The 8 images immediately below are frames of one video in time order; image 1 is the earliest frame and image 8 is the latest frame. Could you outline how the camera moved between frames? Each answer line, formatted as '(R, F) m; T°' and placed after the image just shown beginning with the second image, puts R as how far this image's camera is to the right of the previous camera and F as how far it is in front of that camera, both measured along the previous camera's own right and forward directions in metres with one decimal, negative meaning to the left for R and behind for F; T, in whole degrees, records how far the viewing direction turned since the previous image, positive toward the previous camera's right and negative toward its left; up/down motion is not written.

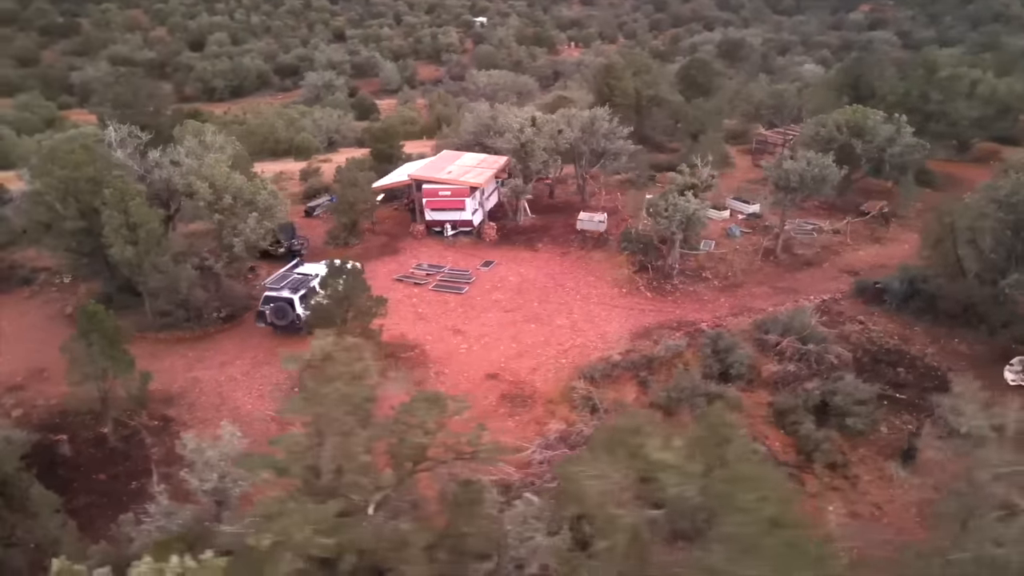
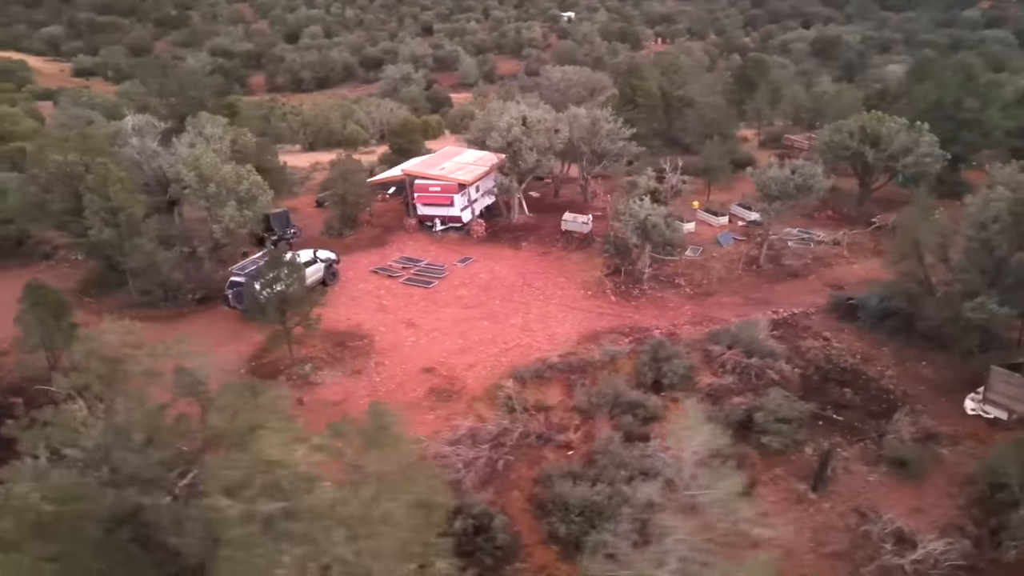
(+2.9, 0.0) m; -7°
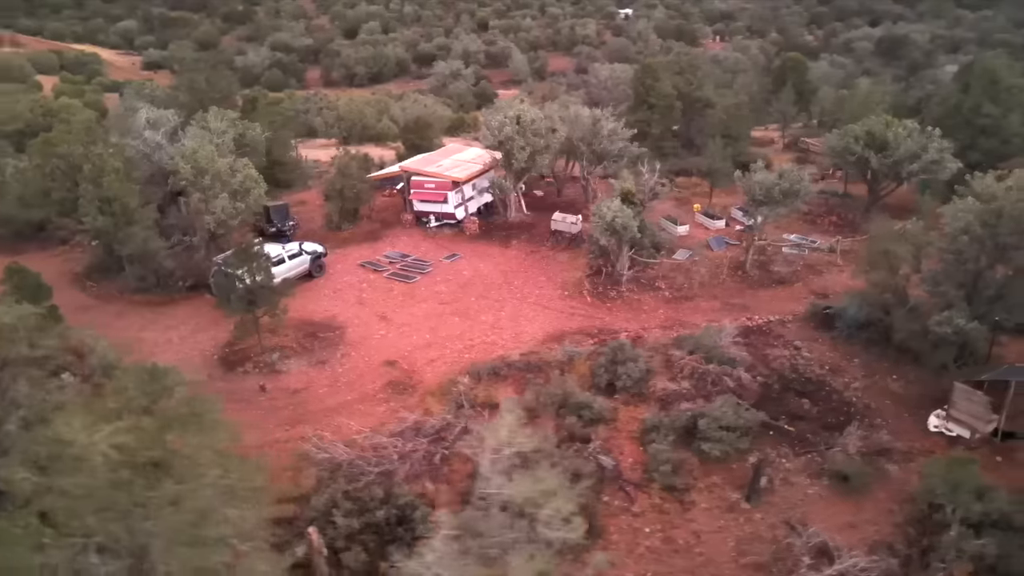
(+1.9, -0.1) m; -4°
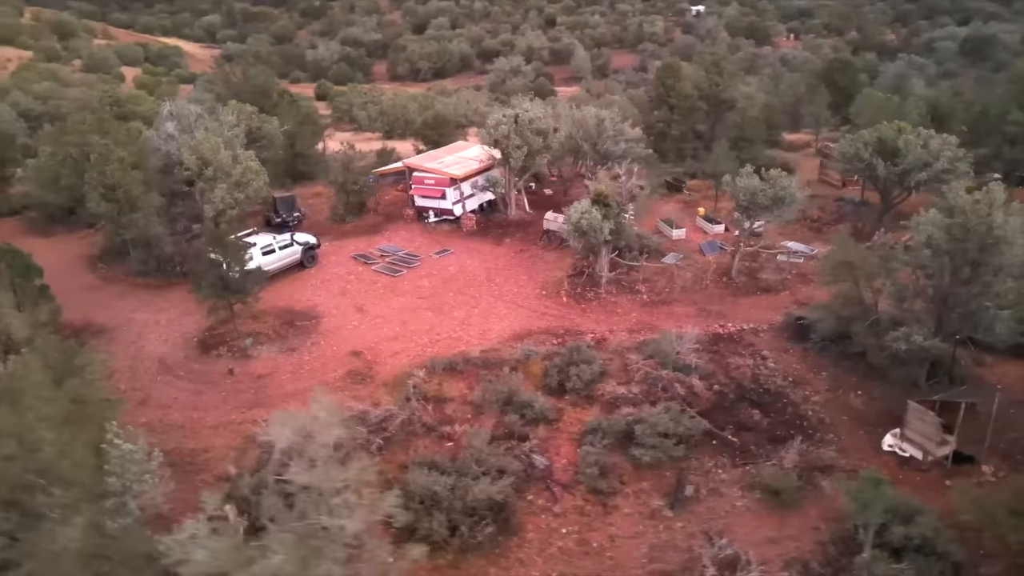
(+2.2, -0.1) m; -5°
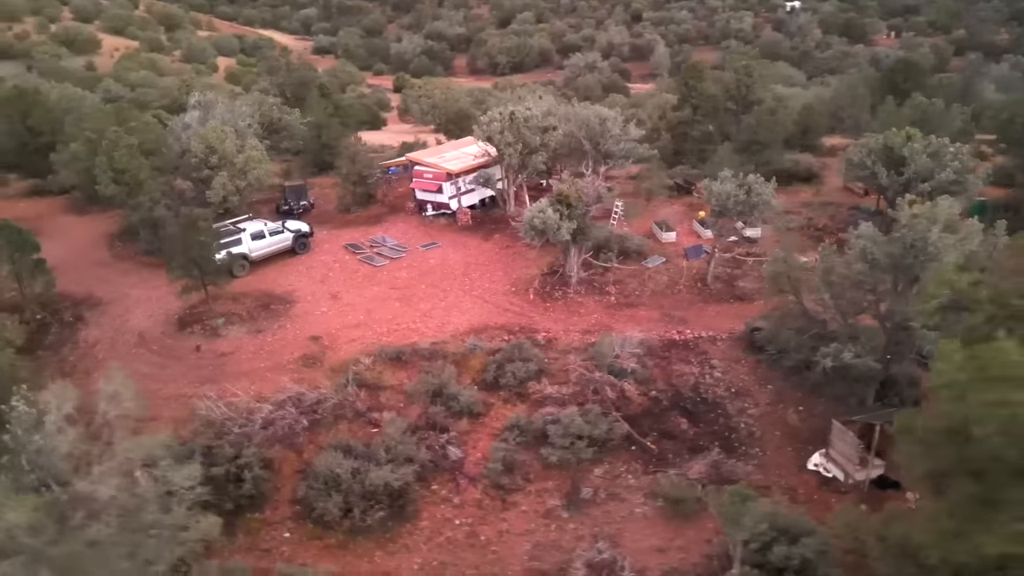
(+2.8, -0.1) m; -7°
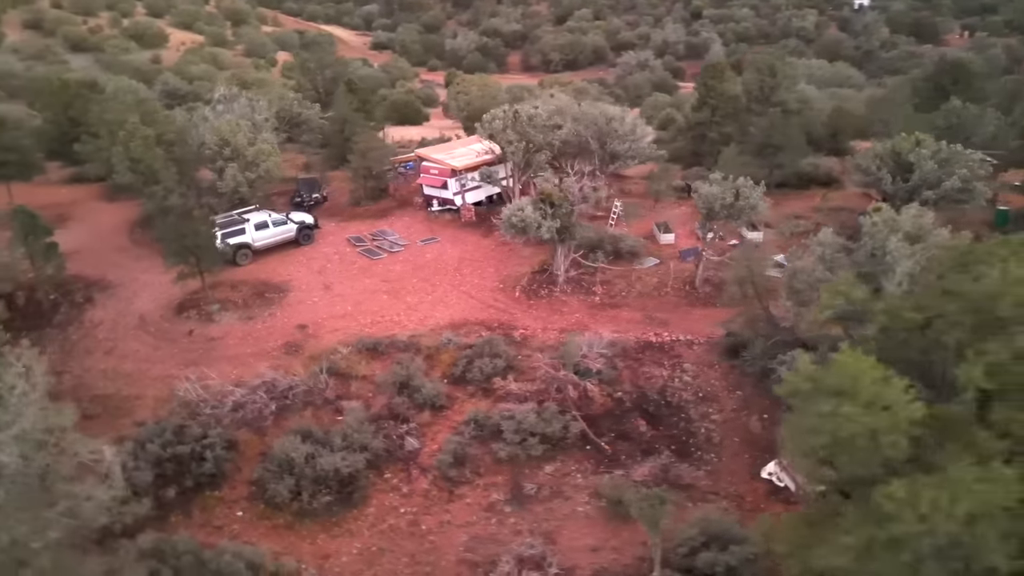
(+1.7, -0.1) m; -4°
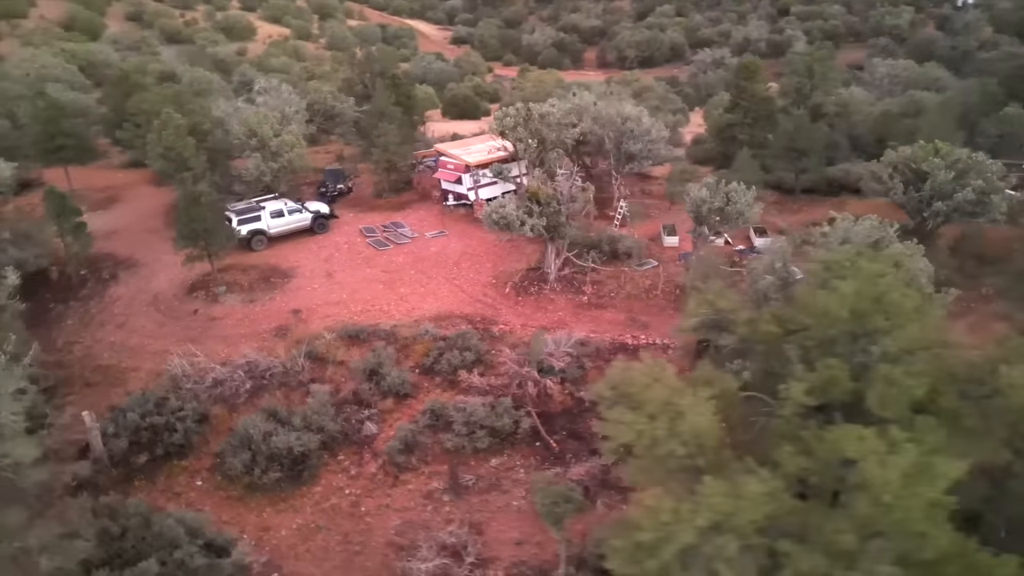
(+2.1, -0.1) m; -6°
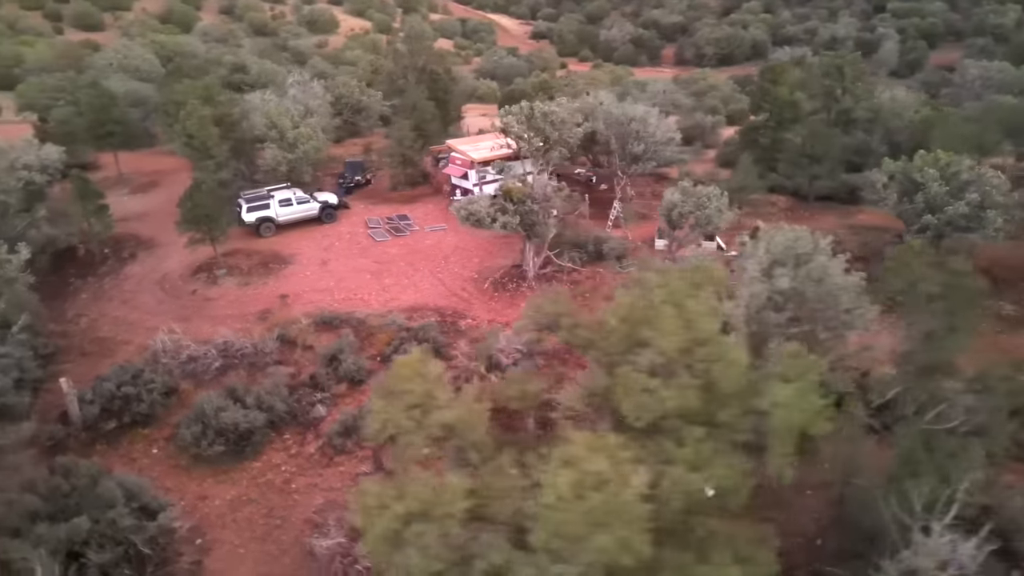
(+2.5, -0.1) m; -6°
